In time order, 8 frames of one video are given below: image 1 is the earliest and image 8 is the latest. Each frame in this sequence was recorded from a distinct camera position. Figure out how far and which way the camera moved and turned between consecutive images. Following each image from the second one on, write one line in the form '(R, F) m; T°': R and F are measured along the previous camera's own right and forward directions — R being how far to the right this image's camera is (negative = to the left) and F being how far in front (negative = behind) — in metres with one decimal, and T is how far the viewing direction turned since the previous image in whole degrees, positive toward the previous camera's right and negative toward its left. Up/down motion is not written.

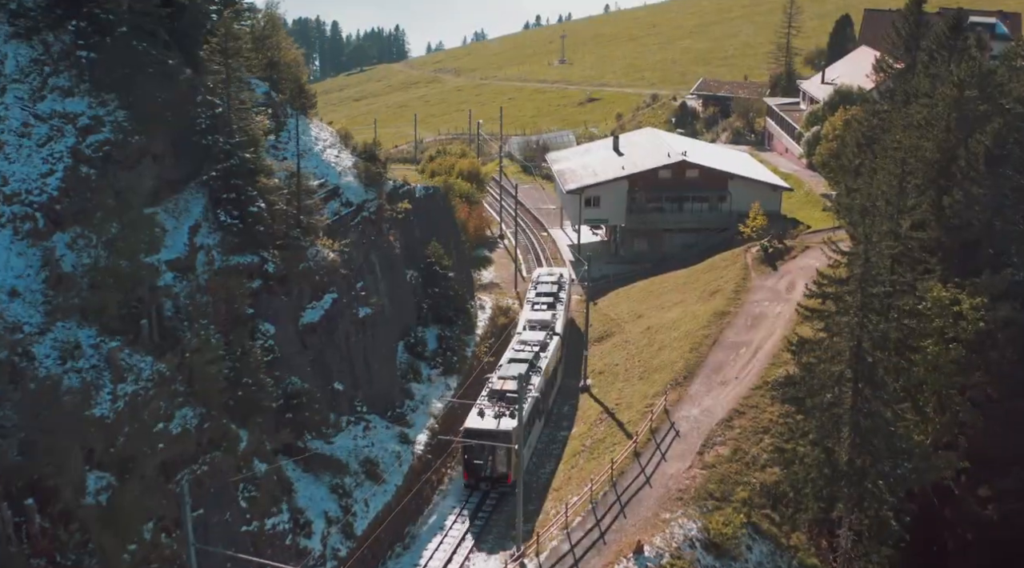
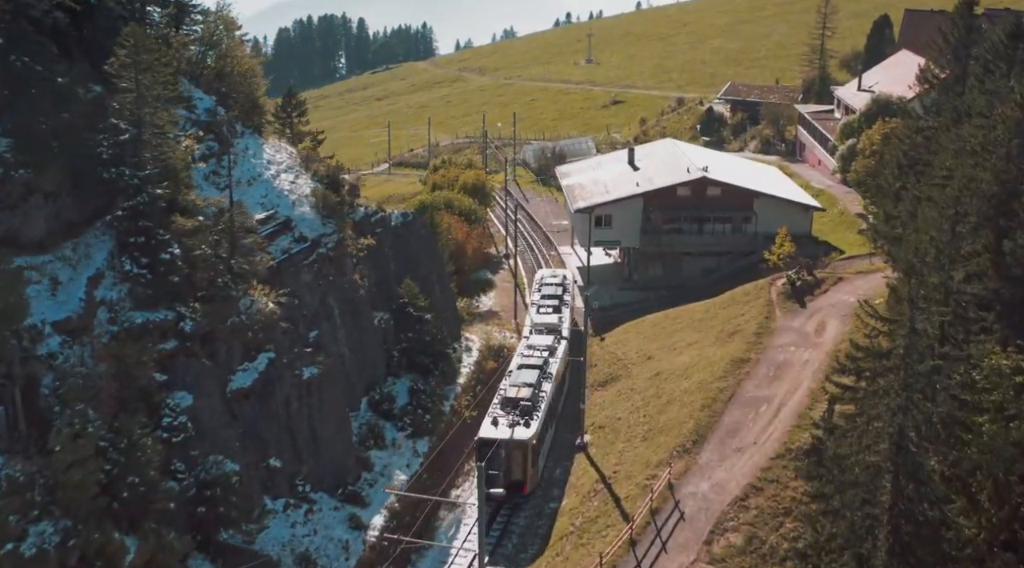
(+1.8, +6.3) m; -2°
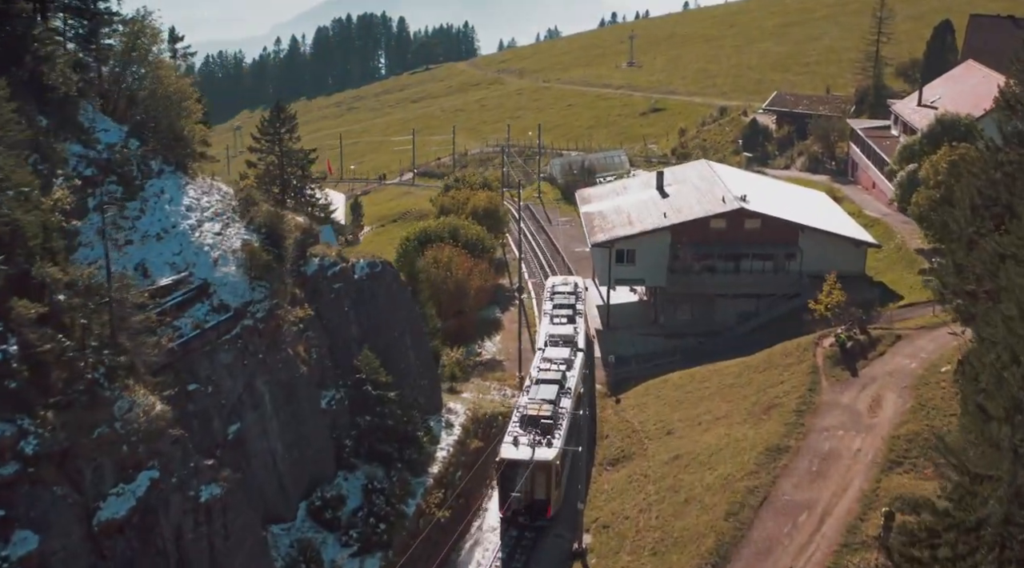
(+2.0, +7.9) m; -2°
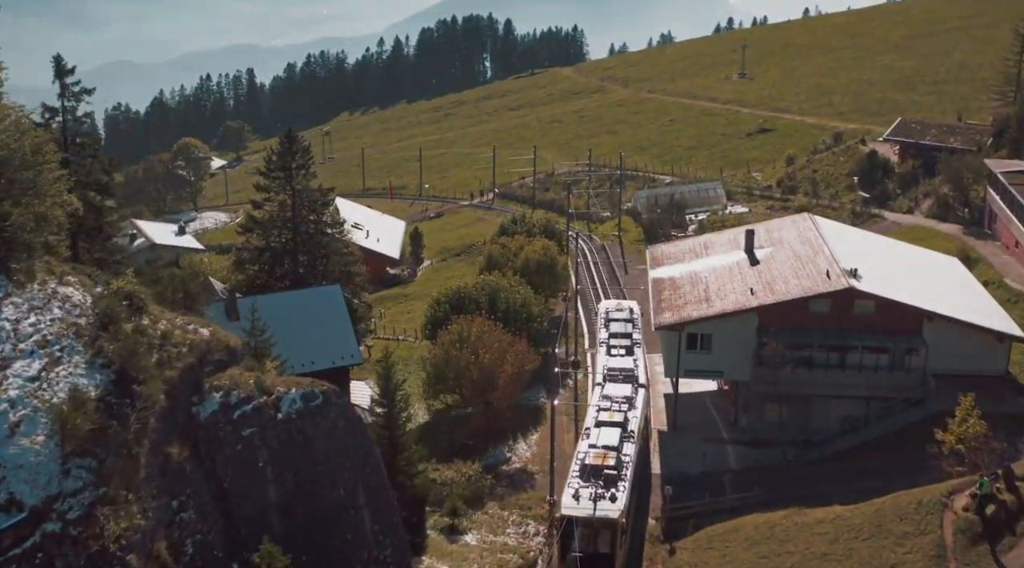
(+2.7, +11.4) m; -6°
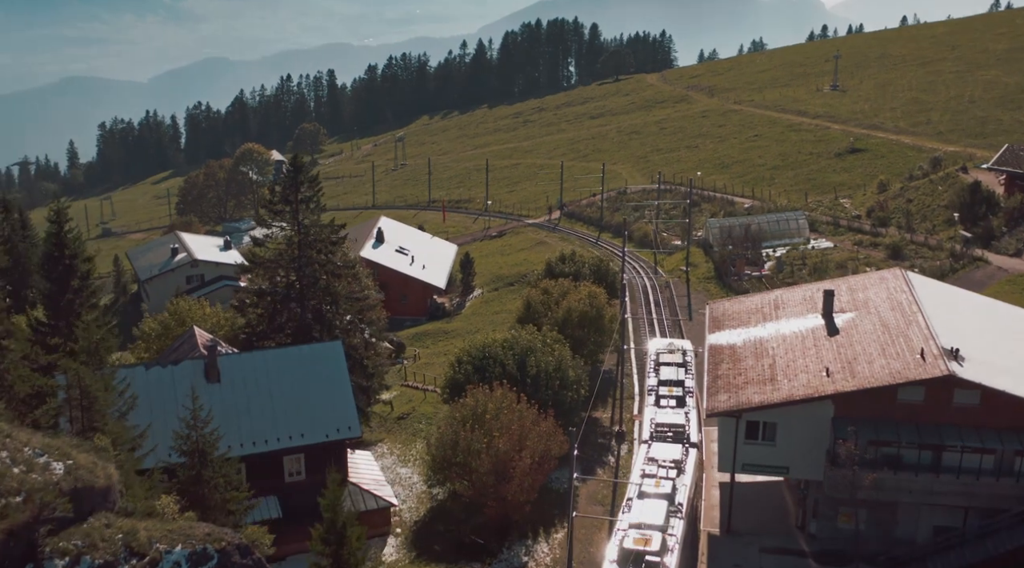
(+2.0, +7.4) m; -4°
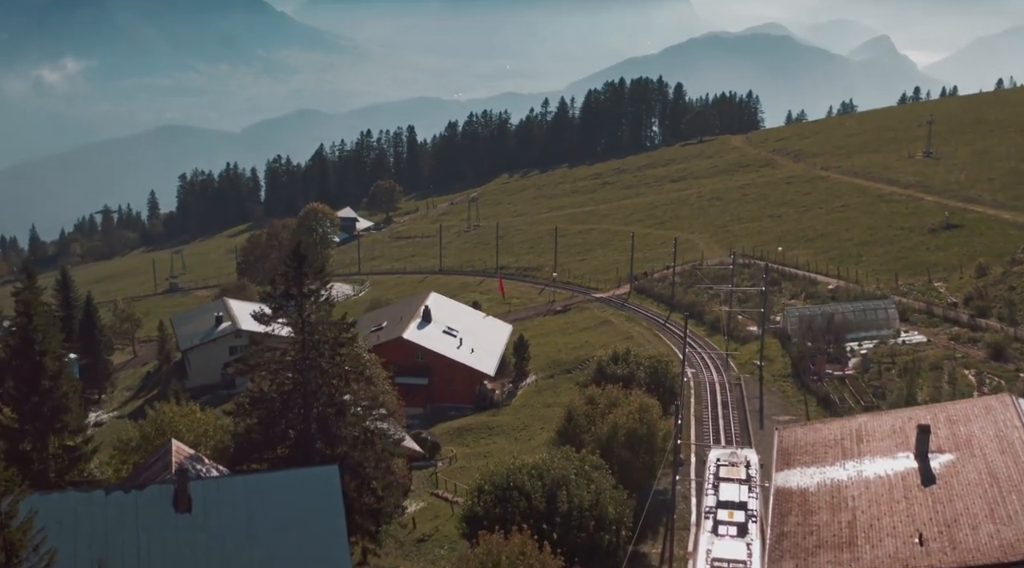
(+1.7, +6.3) m; -4°
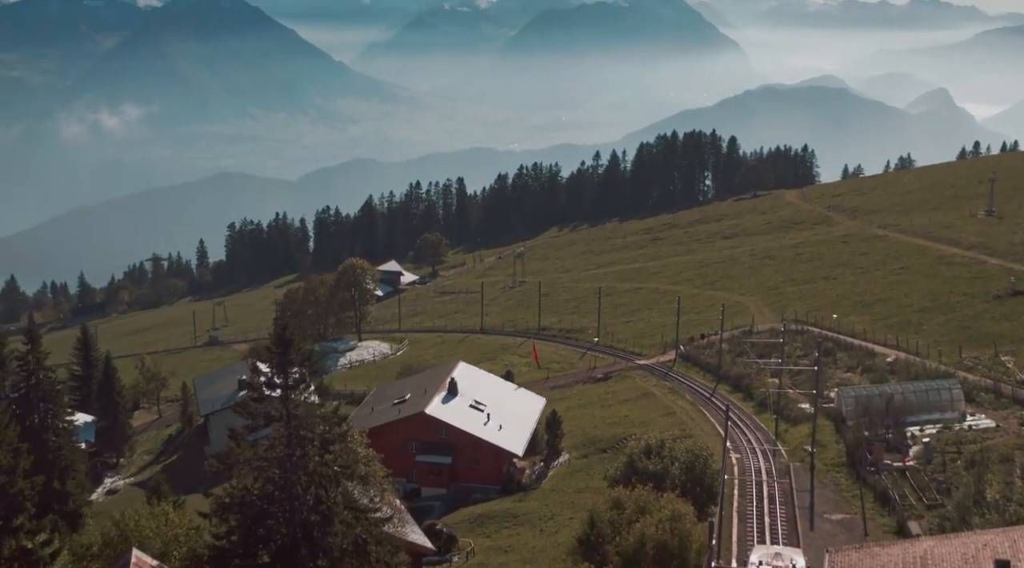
(+1.3, +4.5) m; -3°
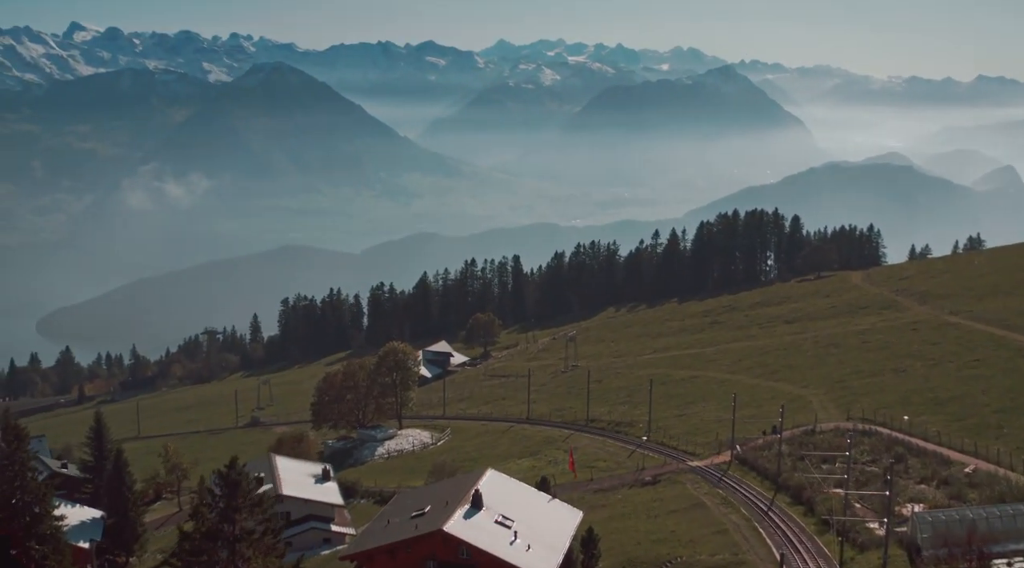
(+1.7, +6.2) m; -3°
